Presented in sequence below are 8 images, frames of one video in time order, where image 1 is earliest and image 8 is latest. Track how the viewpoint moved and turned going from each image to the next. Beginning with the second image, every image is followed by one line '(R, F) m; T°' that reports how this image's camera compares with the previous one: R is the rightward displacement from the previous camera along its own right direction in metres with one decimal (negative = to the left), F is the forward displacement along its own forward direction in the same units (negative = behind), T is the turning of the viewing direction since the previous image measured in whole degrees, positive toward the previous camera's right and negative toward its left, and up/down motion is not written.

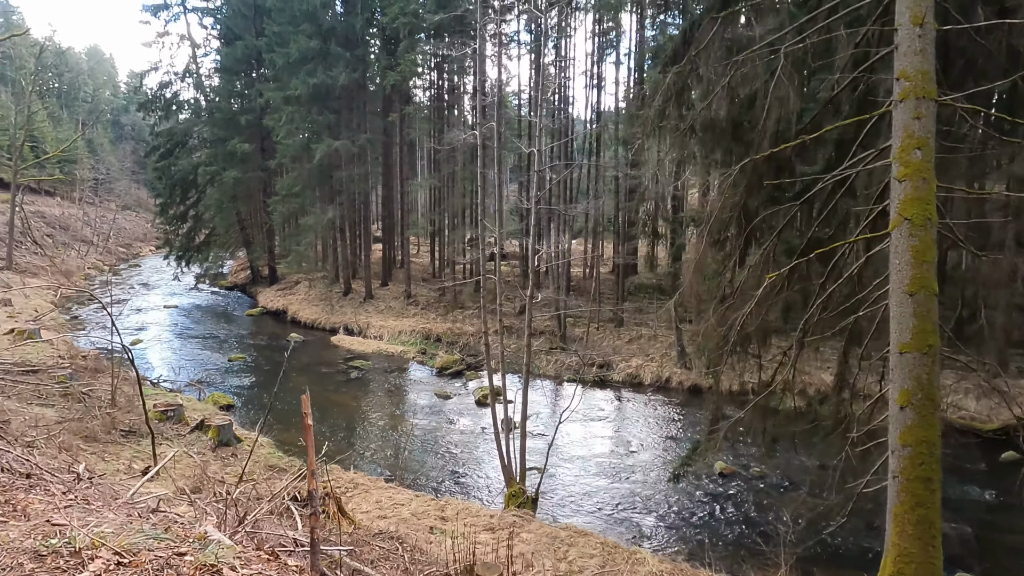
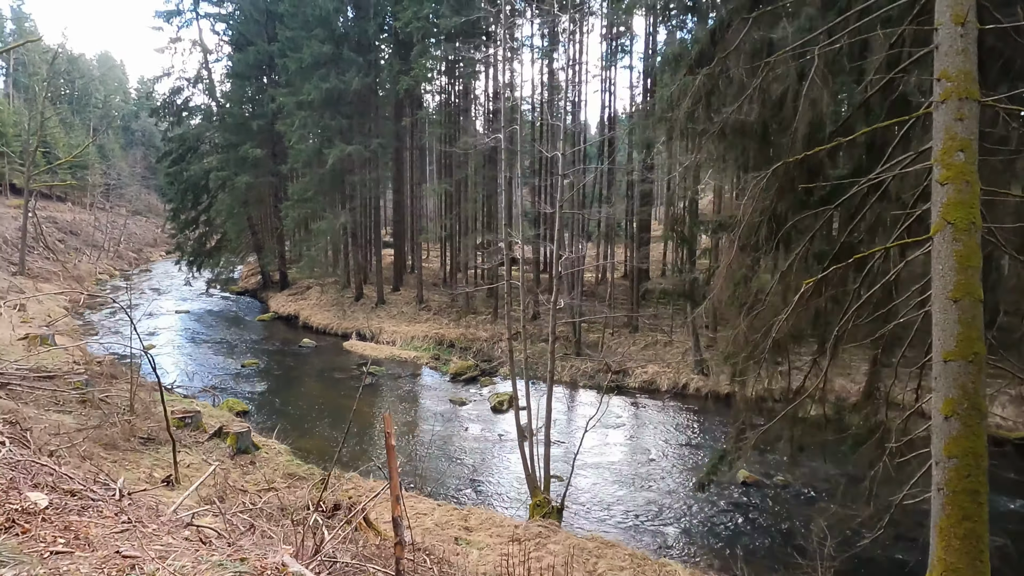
(-0.2, +0.1) m; -1°
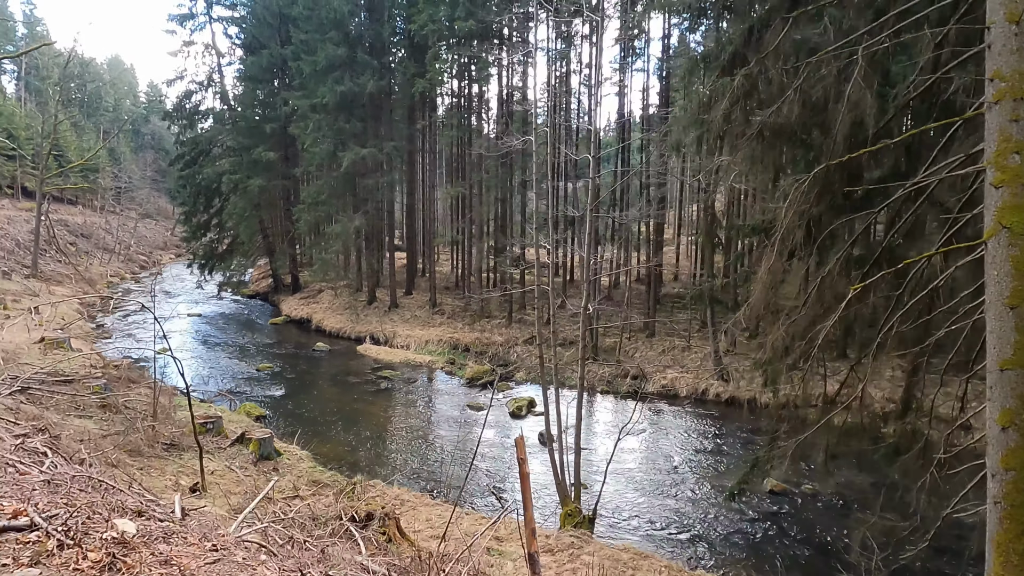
(-0.2, +0.1) m; 0°
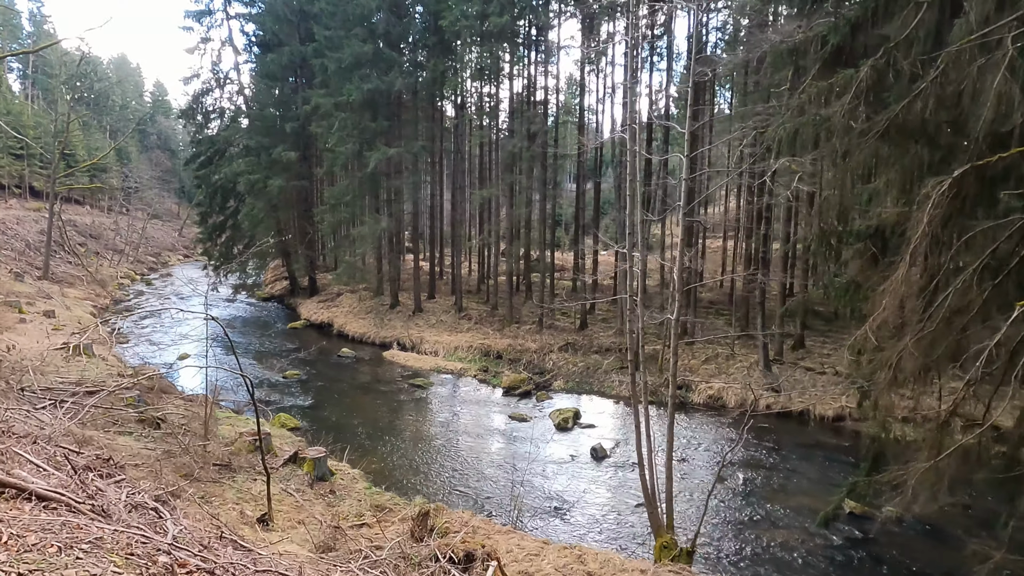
(-0.8, +0.5) m; 0°
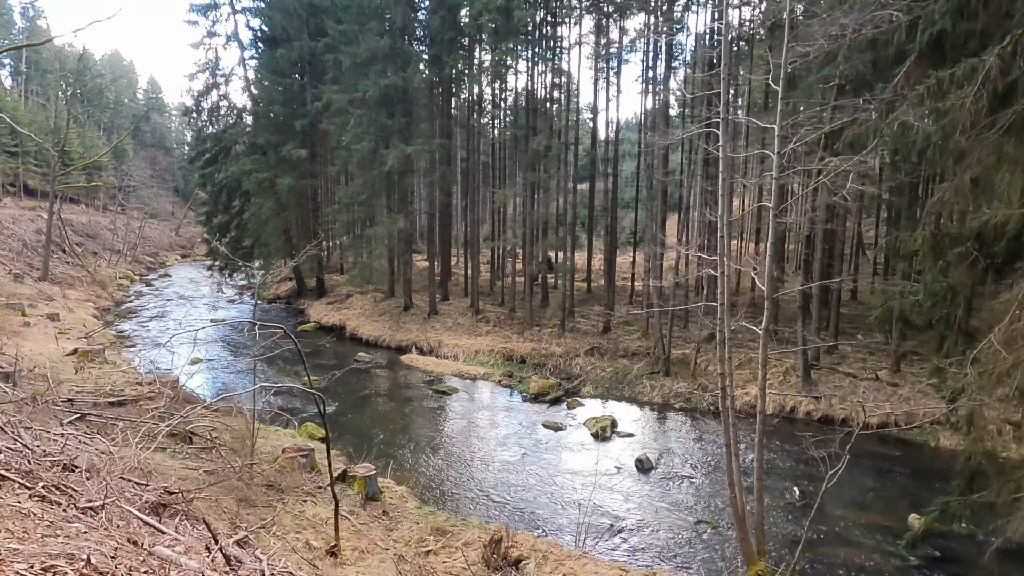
(-0.7, +0.5) m; +1°
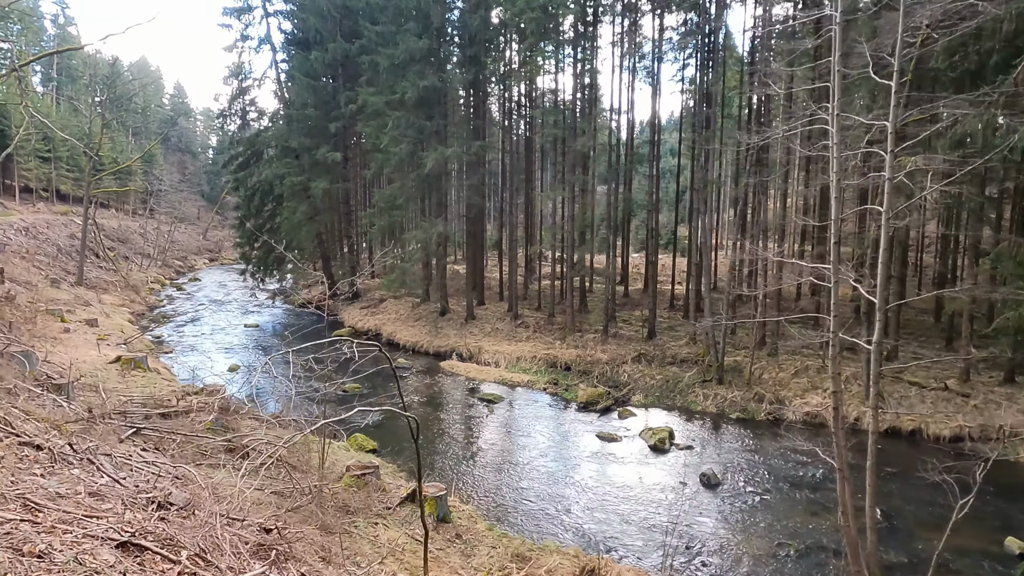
(-0.6, +0.4) m; -2°
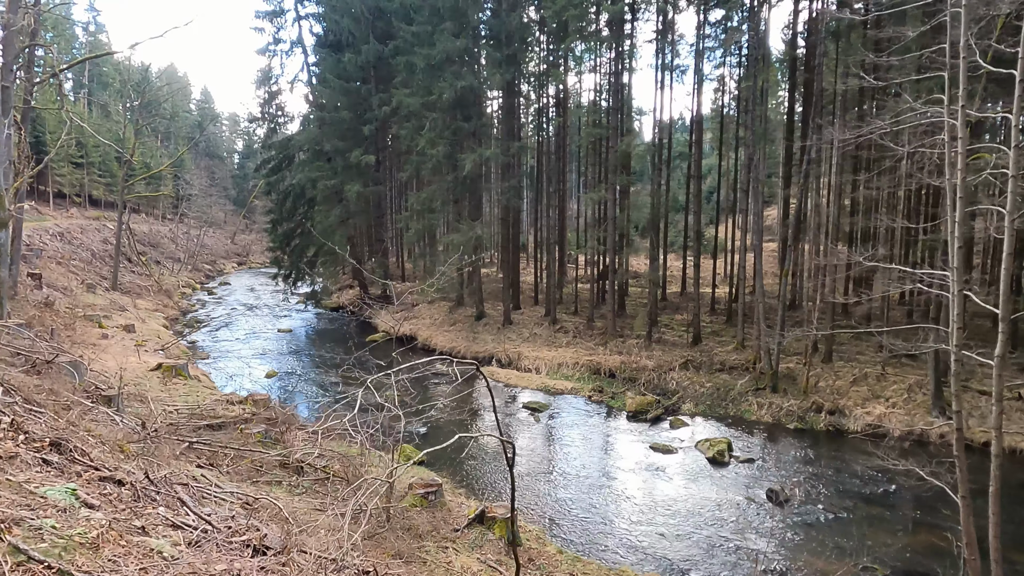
(-0.5, +0.4) m; -2°
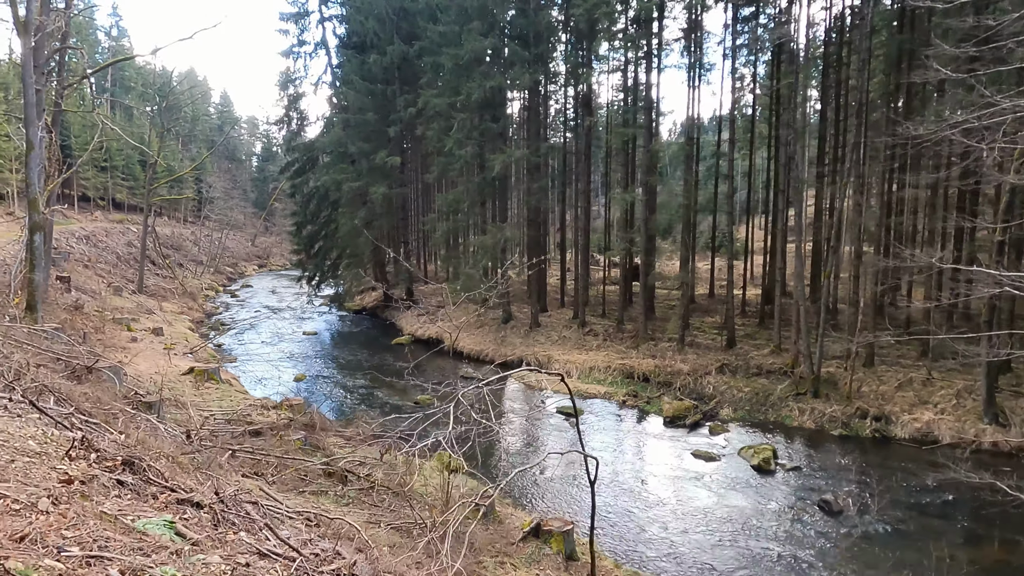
(-0.4, +0.2) m; -1°
